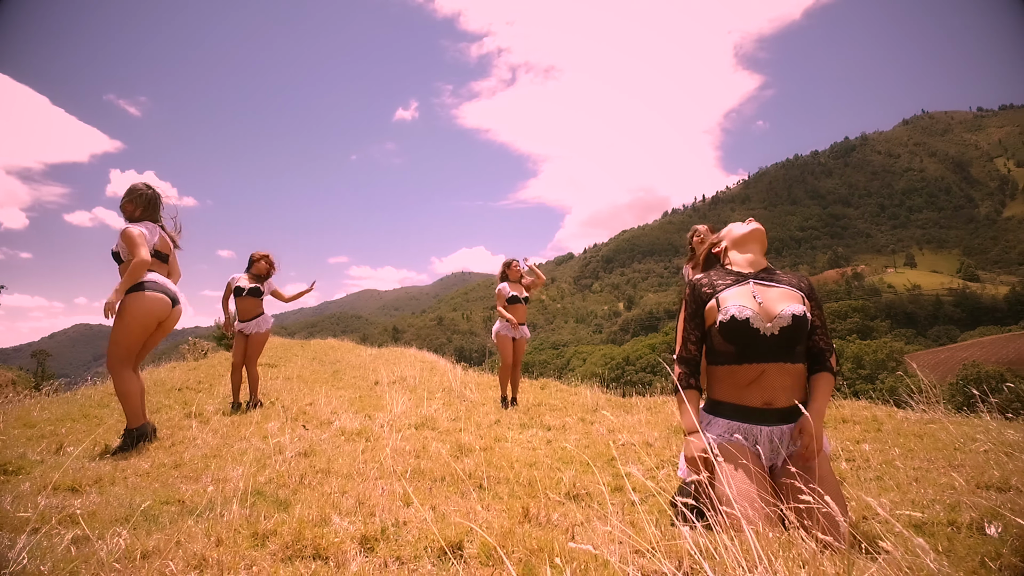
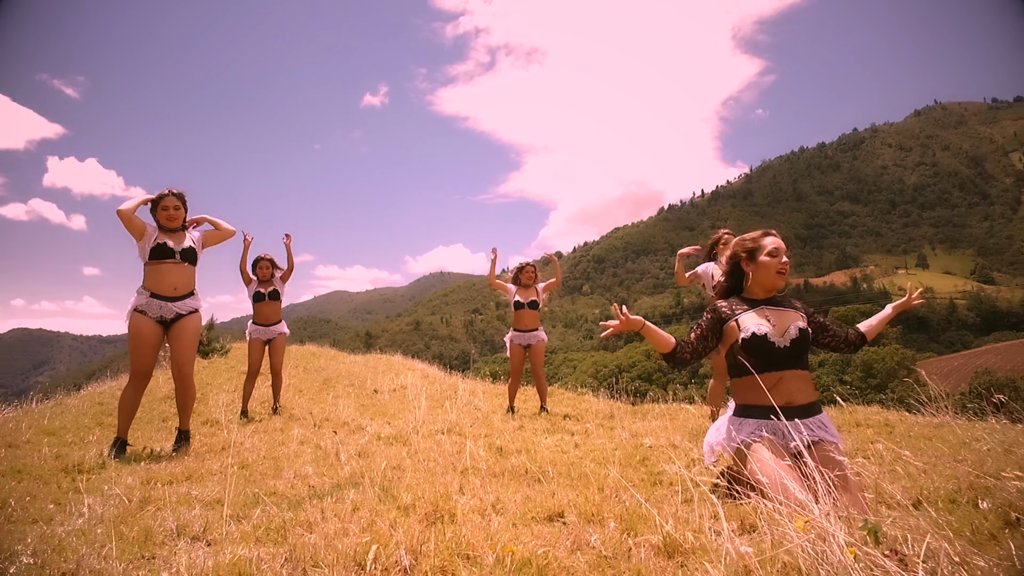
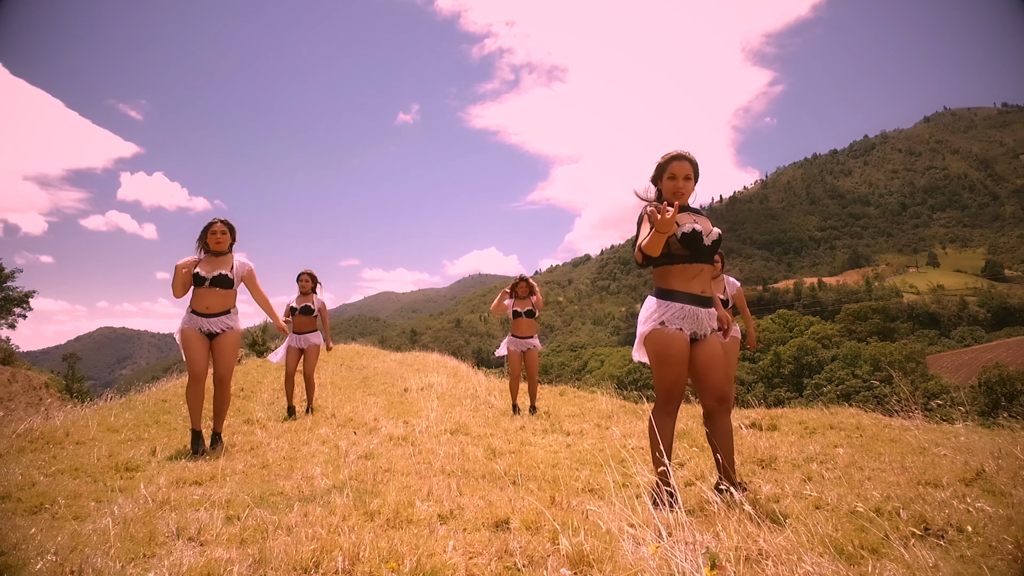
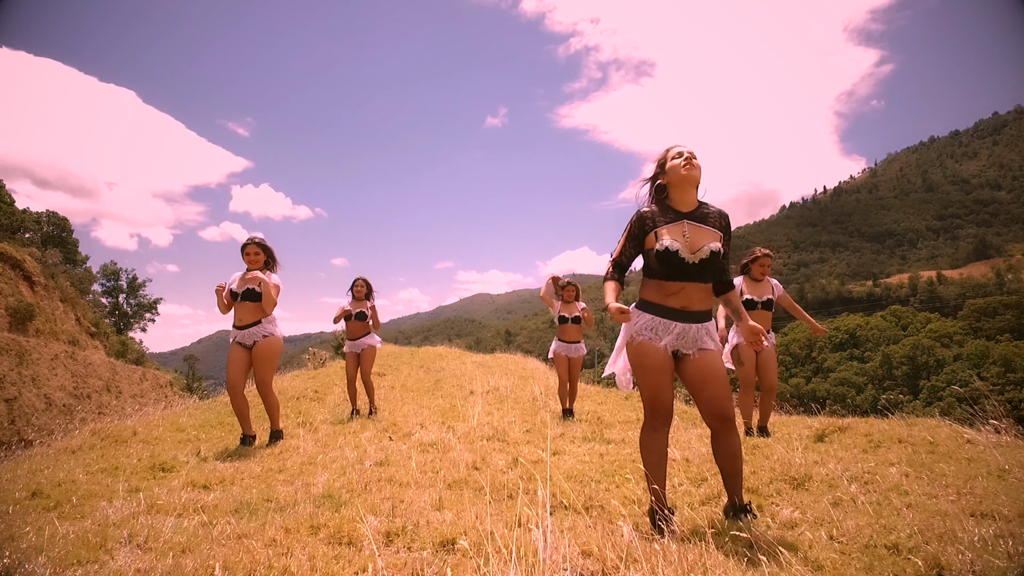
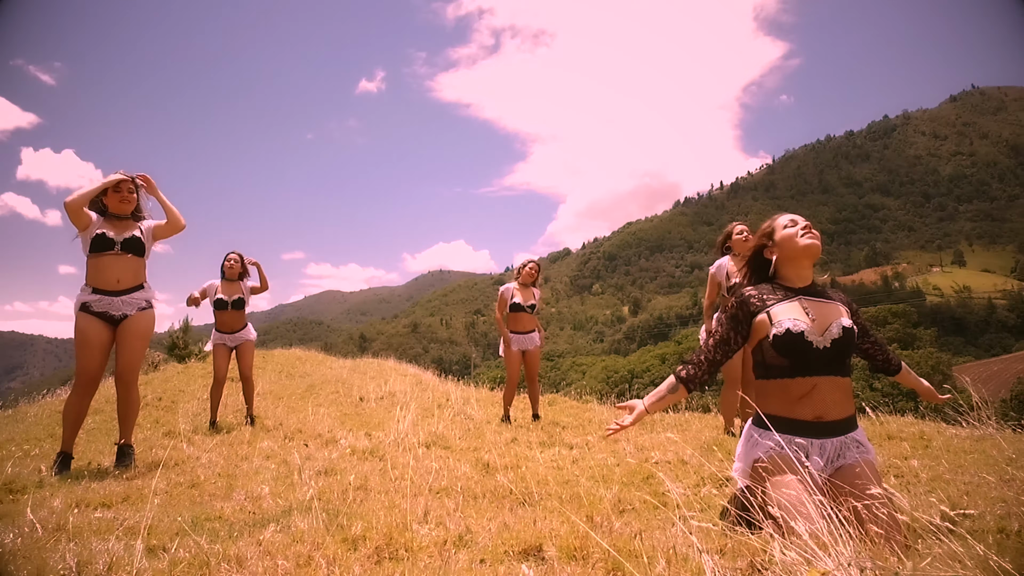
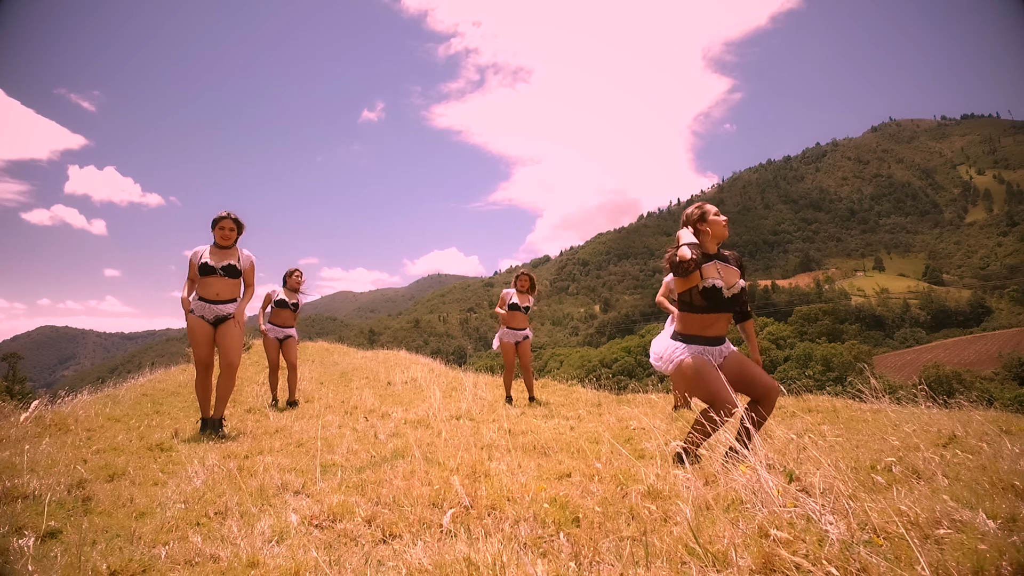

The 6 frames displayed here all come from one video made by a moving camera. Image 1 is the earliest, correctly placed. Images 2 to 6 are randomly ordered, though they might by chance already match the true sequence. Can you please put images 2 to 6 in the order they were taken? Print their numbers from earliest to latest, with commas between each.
5, 2, 6, 3, 4
